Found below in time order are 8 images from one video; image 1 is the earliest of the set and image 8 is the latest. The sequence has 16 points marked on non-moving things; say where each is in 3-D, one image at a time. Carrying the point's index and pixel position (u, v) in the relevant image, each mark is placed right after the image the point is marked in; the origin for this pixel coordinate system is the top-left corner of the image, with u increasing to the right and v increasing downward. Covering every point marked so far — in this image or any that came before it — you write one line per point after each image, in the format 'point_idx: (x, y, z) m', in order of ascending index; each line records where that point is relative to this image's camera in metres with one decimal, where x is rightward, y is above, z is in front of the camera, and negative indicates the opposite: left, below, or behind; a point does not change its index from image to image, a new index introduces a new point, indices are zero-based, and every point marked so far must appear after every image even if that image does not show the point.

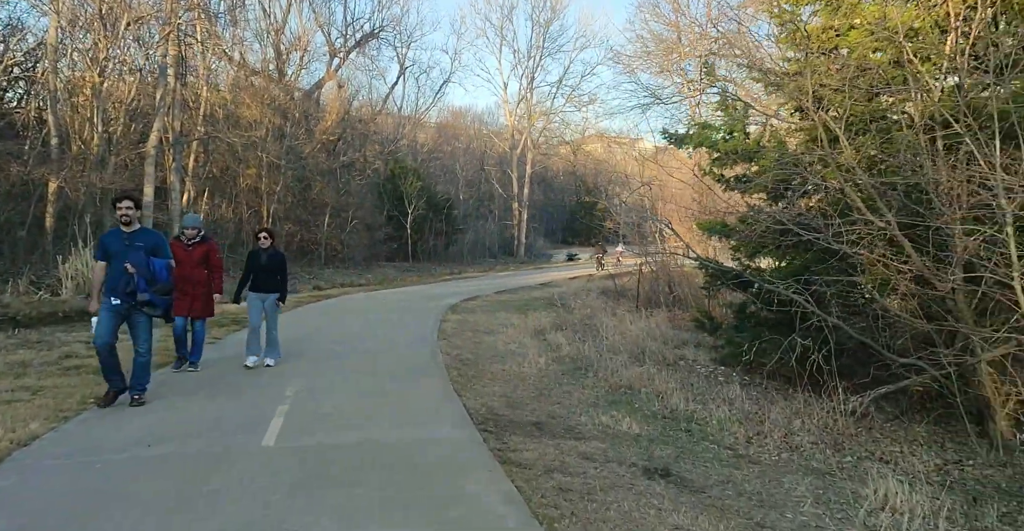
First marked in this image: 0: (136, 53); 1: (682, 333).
0: (-9.7, +5.4, +17.2) m
1: (+3.1, -1.2, +12.1) m
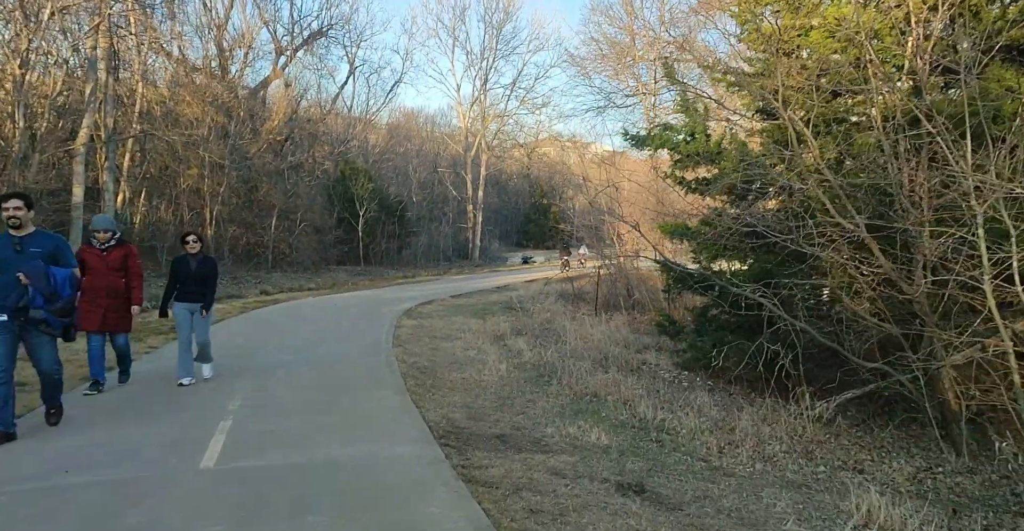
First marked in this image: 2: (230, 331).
0: (-10.8, +5.3, +16.2) m
1: (+2.3, -1.3, +11.9) m
2: (-4.8, -1.2, +11.6) m
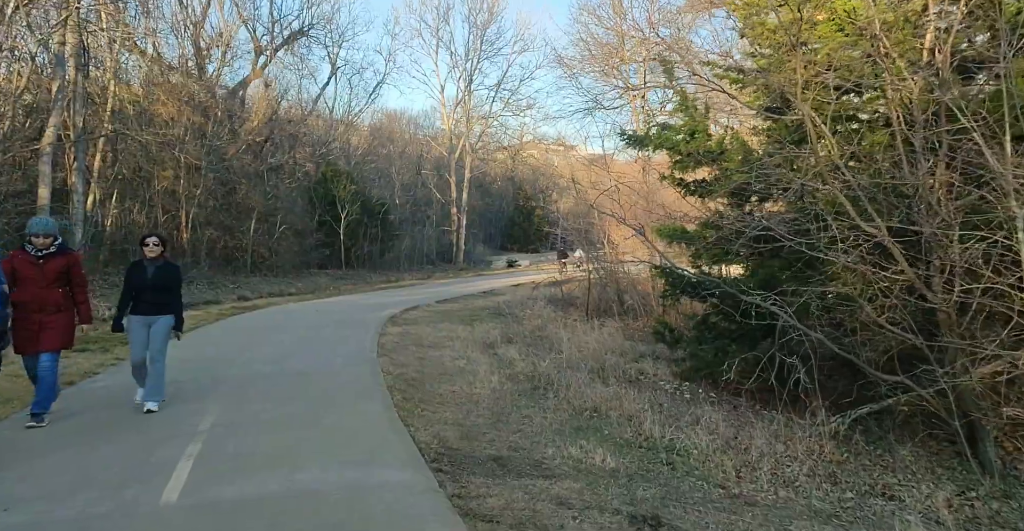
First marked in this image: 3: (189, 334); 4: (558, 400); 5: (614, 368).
0: (-11.1, +5.2, +15.4) m
1: (+2.1, -1.3, +11.5) m
2: (-5.0, -1.3, +11.0) m
3: (-5.8, -1.3, +12.3) m
4: (+0.5, -1.4, +7.1) m
5: (+1.4, -1.4, +9.0) m
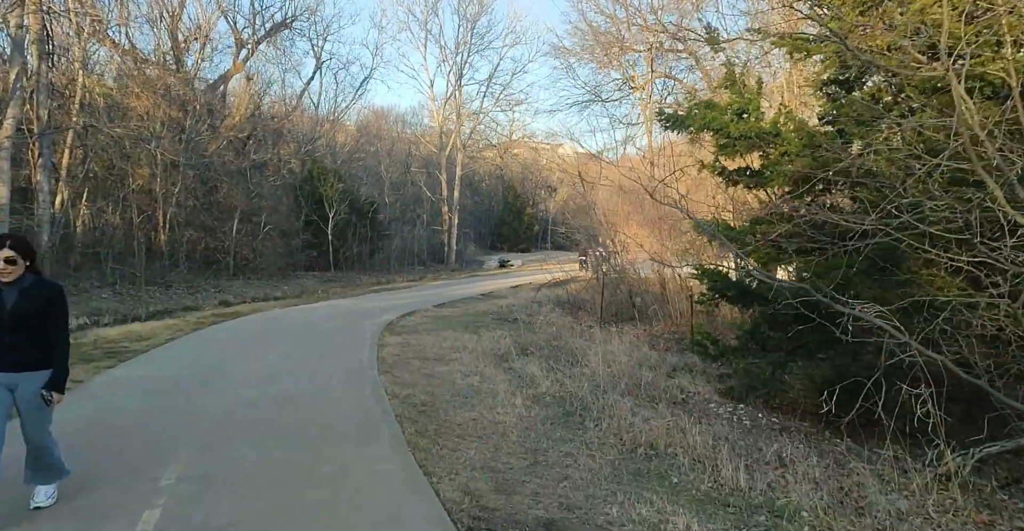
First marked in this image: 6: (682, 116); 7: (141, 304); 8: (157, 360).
0: (-11.0, +5.0, +14.0) m
1: (+2.4, -1.4, +10.3) m
2: (-4.8, -1.4, +9.7) m
3: (-5.6, -1.3, +10.9) m
4: (+0.8, -1.5, +5.9) m
5: (+1.7, -1.4, +7.9) m
6: (+2.1, +1.9, +8.4) m
7: (-10.3, -1.1, +18.6) m
8: (-5.2, -1.4, +10.0) m
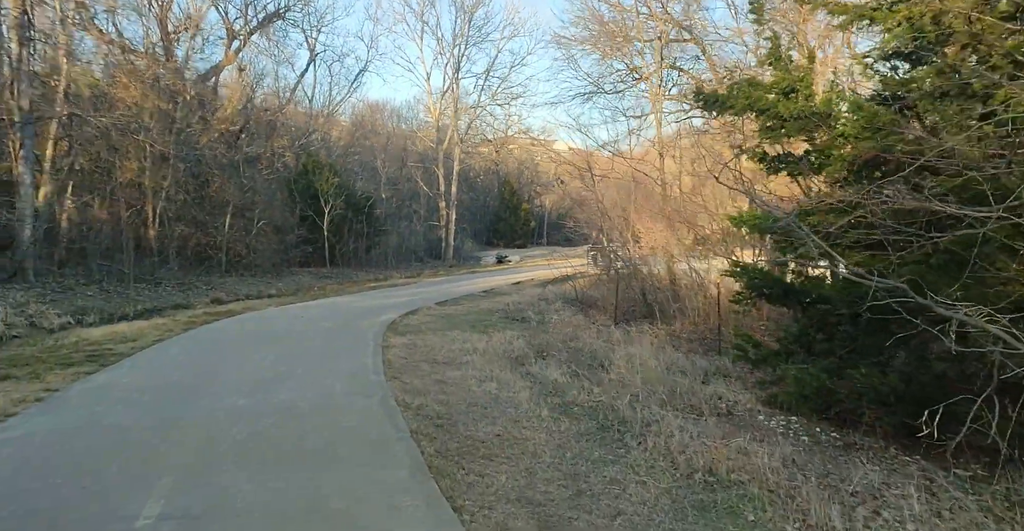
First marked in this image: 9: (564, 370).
0: (-10.8, +5.1, +13.1) m
1: (+2.6, -1.3, +9.6) m
2: (-4.6, -1.3, +8.9) m
3: (-5.4, -1.3, +10.1) m
4: (+1.1, -1.4, +5.1) m
5: (+1.9, -1.4, +7.1) m
6: (+2.4, +1.9, +7.7) m
7: (-10.1, -1.0, +17.8) m
8: (-5.0, -1.3, +9.2) m
9: (+0.6, -1.3, +8.3) m
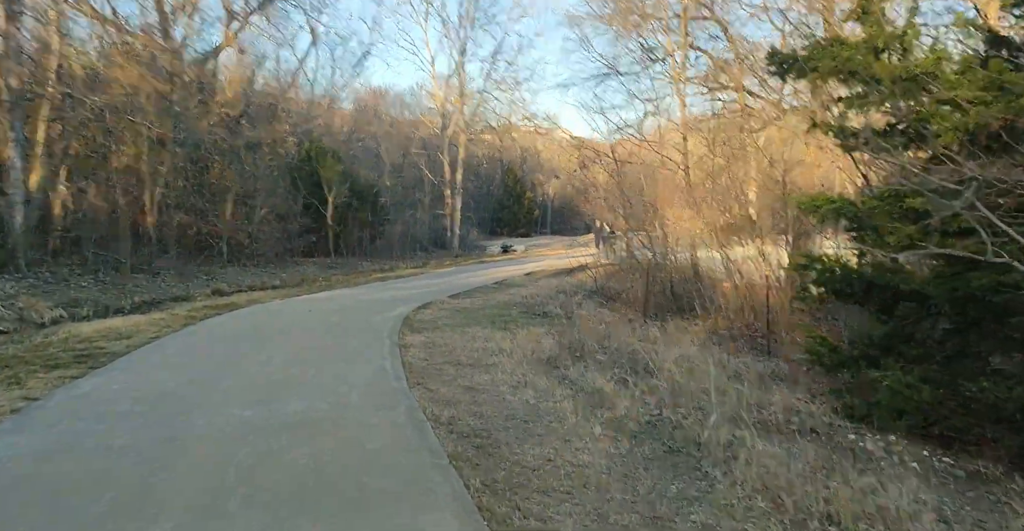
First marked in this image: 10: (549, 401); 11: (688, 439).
0: (-10.4, +5.3, +12.1) m
1: (+3.0, -1.2, +8.7) m
2: (-4.2, -1.2, +8.0) m
3: (-4.9, -1.2, +9.2) m
4: (+1.5, -1.4, +4.3) m
5: (+2.3, -1.3, +6.2) m
6: (+2.8, +2.0, +6.7) m
7: (-9.7, -0.7, +16.9) m
8: (-4.6, -1.2, +8.3) m
9: (+1.0, -1.2, +7.4) m
10: (+0.4, -1.3, +6.7) m
11: (+1.3, -1.3, +5.3) m
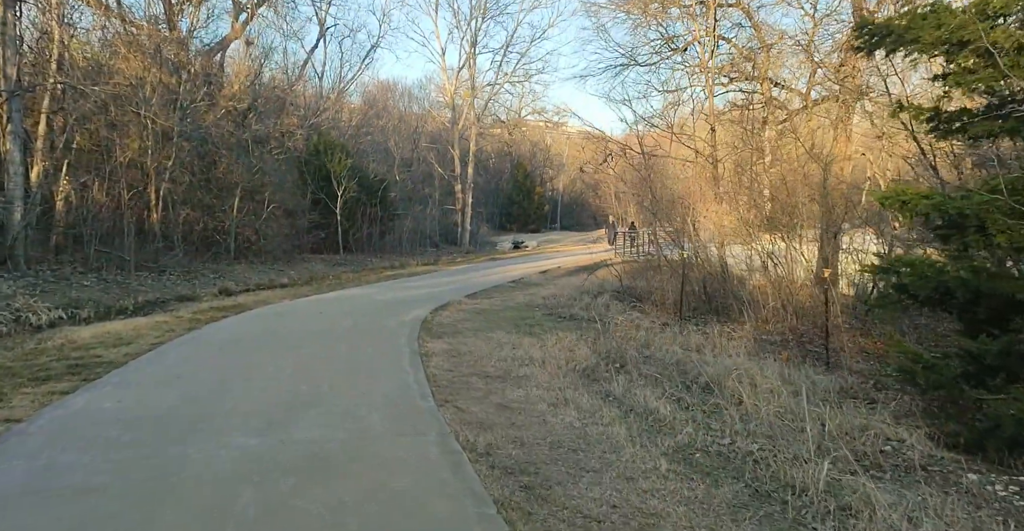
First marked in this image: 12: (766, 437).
0: (-10.0, +5.3, +11.4) m
1: (+3.4, -1.2, +7.9) m
2: (-3.8, -1.2, +7.3) m
3: (-4.5, -1.2, +8.5) m
4: (+1.8, -1.5, +3.5) m
5: (+2.7, -1.3, +5.4) m
6: (+3.1, +1.9, +5.9) m
7: (-9.2, -0.7, +16.2) m
8: (-4.2, -1.3, +7.5) m
9: (+1.4, -1.2, +6.6) m
10: (+0.7, -1.4, +5.9) m
11: (+1.7, -1.4, +4.4) m
12: (+1.9, -1.3, +5.3) m
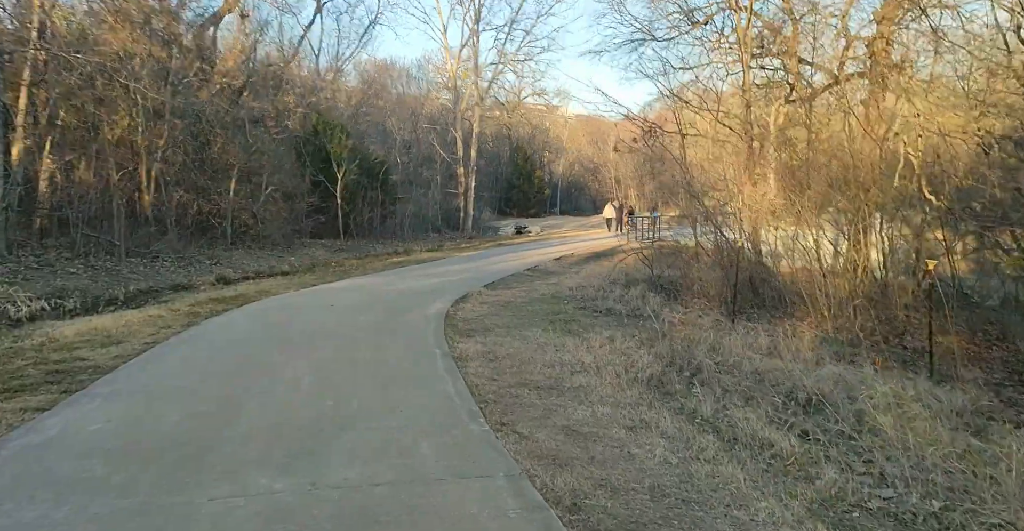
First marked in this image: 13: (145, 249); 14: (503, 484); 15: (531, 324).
0: (-9.4, +5.5, +10.0) m
1: (+3.9, -1.2, +6.8) m
2: (-3.2, -1.2, +6.1) m
3: (-4.0, -1.1, +7.3) m
4: (+2.4, -1.5, +2.3) m
5: (+3.3, -1.3, +4.3) m
6: (+3.7, +1.9, +4.7) m
7: (-8.7, -0.4, +15.0) m
8: (-3.6, -1.2, +6.4) m
9: (+2.0, -1.2, +5.4) m
10: (+1.3, -1.4, +4.7) m
11: (+2.3, -1.4, +3.3) m
12: (+2.5, -1.3, +4.2) m
13: (-10.5, +0.5, +19.1) m
14: (0.0, -1.4, +4.1) m
15: (+0.3, -0.9, +10.3) m
